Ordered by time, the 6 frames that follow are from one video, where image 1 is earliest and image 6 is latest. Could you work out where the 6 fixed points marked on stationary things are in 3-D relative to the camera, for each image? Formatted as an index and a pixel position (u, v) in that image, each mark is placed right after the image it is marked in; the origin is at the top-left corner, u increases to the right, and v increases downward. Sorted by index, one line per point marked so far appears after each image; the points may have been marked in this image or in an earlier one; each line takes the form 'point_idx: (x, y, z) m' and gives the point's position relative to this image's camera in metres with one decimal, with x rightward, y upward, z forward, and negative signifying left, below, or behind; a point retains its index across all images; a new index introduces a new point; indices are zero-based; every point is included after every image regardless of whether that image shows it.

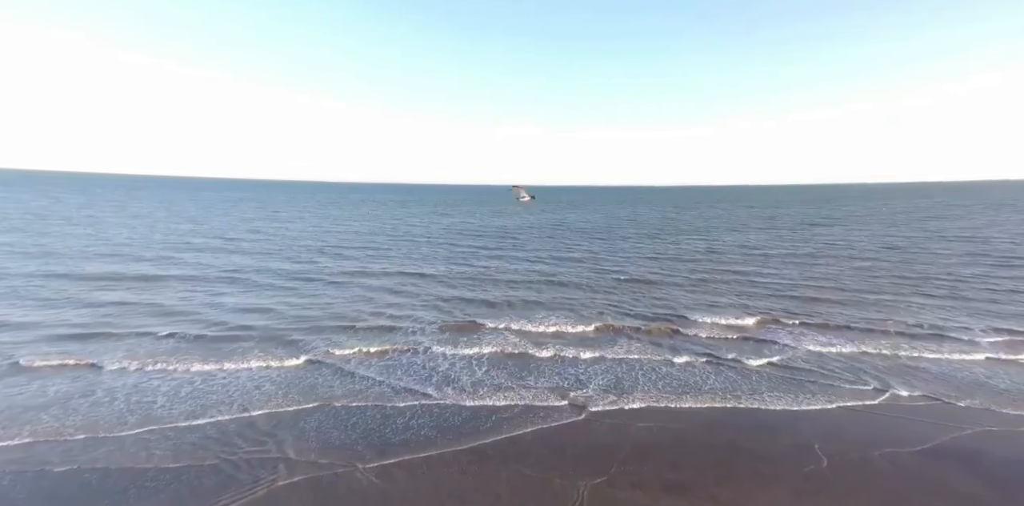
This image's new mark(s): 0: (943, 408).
0: (+8.5, -3.1, +7.9) m
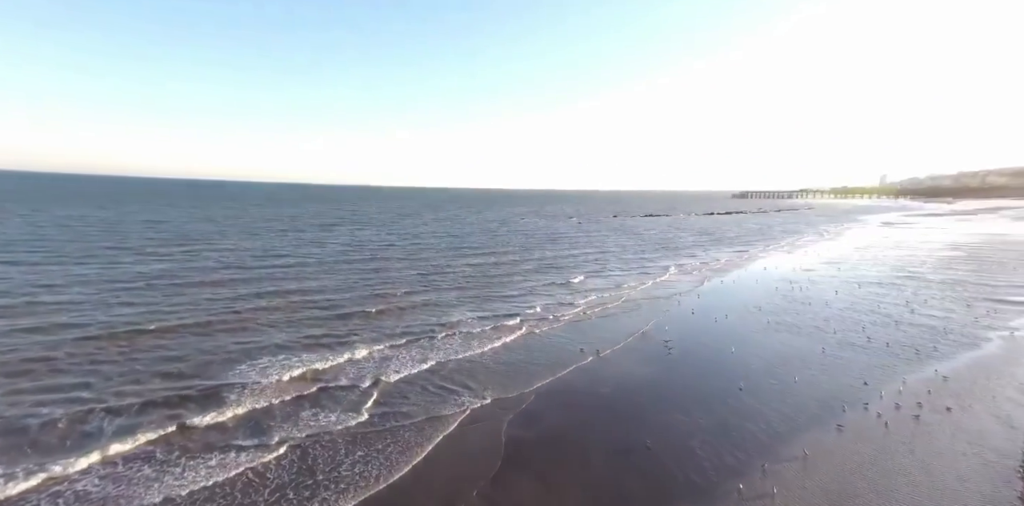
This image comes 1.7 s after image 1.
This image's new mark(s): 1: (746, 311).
0: (-0.4, -3.3, +8.9) m
1: (+9.1, -2.2, +15.6) m
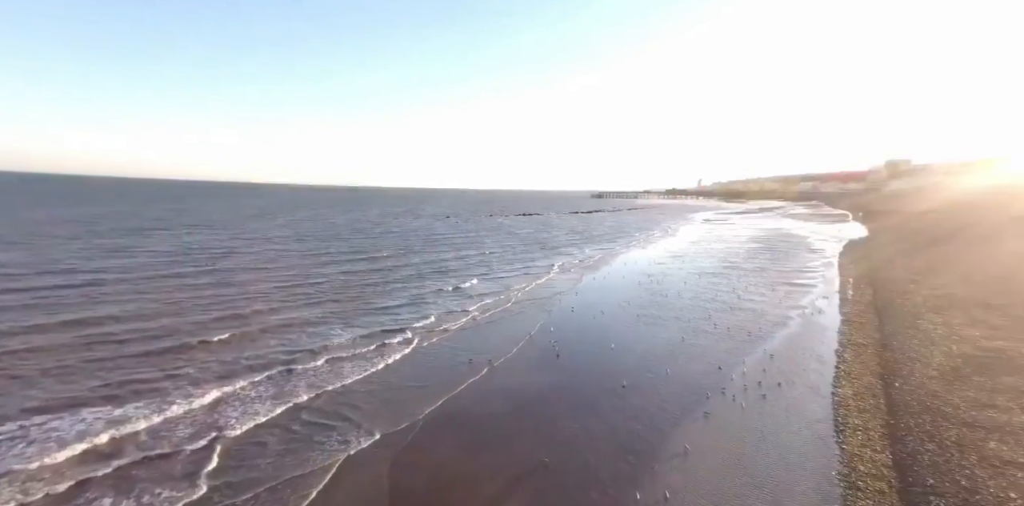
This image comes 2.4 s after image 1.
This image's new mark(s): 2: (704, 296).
0: (-2.7, -3.5, +7.6) m
1: (+4.4, -2.2, +16.9) m
2: (+8.8, -2.0, +18.5) m
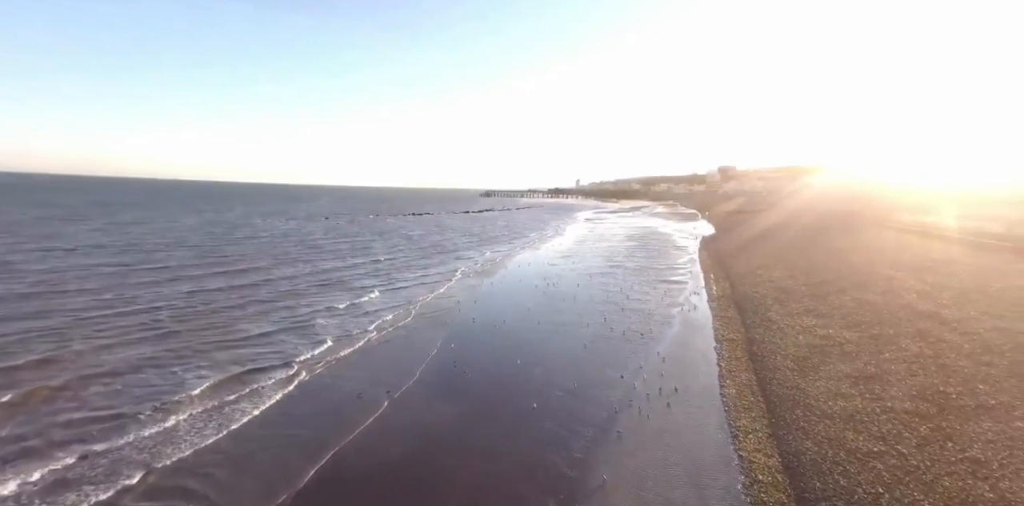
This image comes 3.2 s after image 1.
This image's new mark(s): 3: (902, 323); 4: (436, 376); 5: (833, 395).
0: (-4.1, -4.1, +5.8) m
1: (+0.2, -2.5, +16.6) m
2: (+4.1, -2.2, +19.2) m
3: (+12.2, -2.2, +12.6) m
4: (-2.1, -3.3, +10.7) m
5: (+7.1, -3.1, +8.9) m
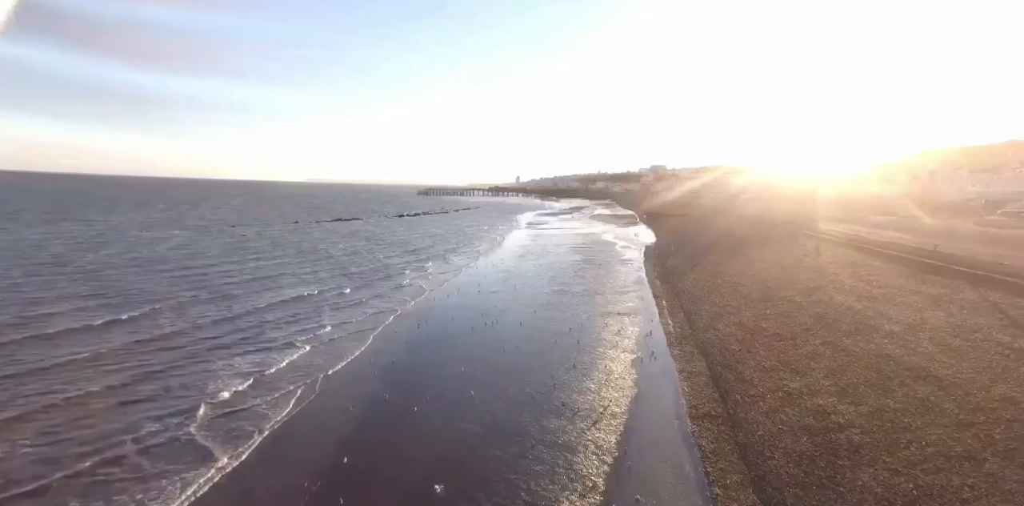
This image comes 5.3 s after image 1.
0: (-4.8, -5.9, +1.7) m
1: (-2.1, -4.2, +13.0) m
2: (+1.3, -3.7, +16.2) m
3: (+10.3, -3.6, +10.7) m
4: (-3.5, -5.1, +6.9) m
5: (+5.8, -4.7, +6.4) m
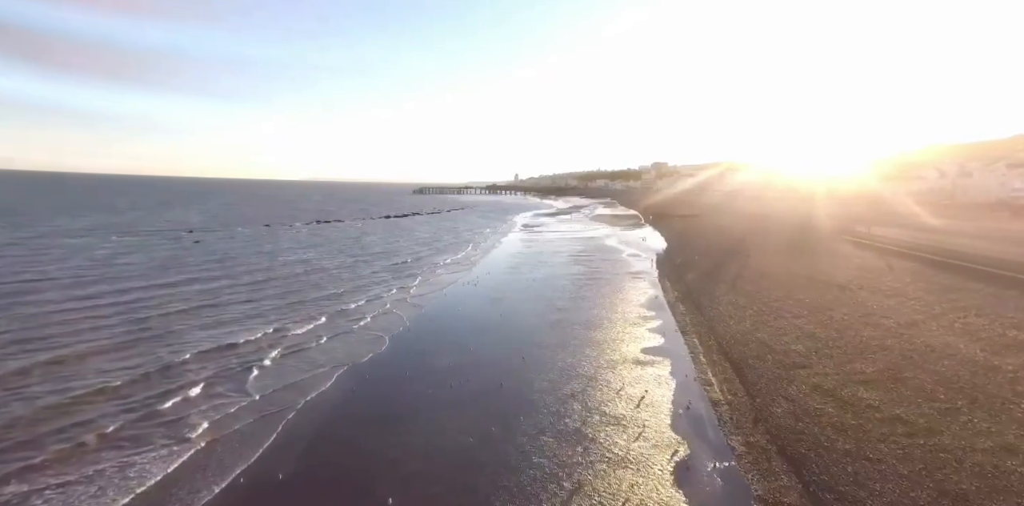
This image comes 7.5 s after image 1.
0: (-5.6, -7.0, -4.2) m
1: (-2.9, -5.2, +7.1) m
2: (+0.5, -4.7, +10.3) m
3: (+9.5, -4.5, +4.8) m
4: (-4.3, -6.1, +1.0) m
5: (+5.0, -5.7, +0.5) m
